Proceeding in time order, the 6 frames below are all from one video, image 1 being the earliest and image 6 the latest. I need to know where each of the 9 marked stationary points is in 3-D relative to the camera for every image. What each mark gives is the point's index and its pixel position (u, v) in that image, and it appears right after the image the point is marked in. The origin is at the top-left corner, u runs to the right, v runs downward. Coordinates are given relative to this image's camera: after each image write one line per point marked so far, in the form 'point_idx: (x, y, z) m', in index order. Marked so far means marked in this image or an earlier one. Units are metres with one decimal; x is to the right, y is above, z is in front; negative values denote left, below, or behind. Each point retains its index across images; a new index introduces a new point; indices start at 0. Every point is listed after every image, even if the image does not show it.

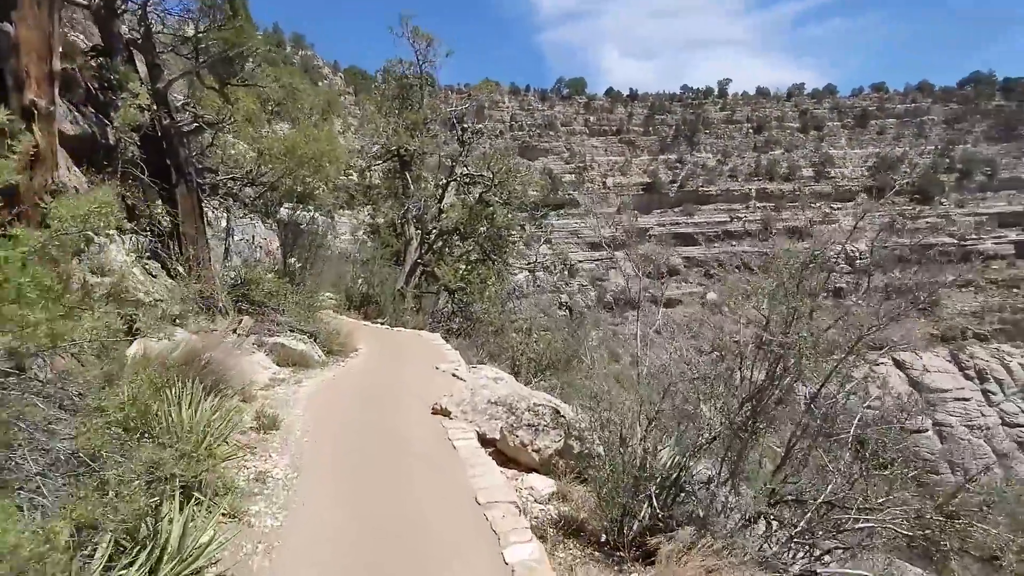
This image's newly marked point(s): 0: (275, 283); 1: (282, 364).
0: (-2.8, 0.0, +7.8) m
1: (-2.3, -0.8, +6.5) m
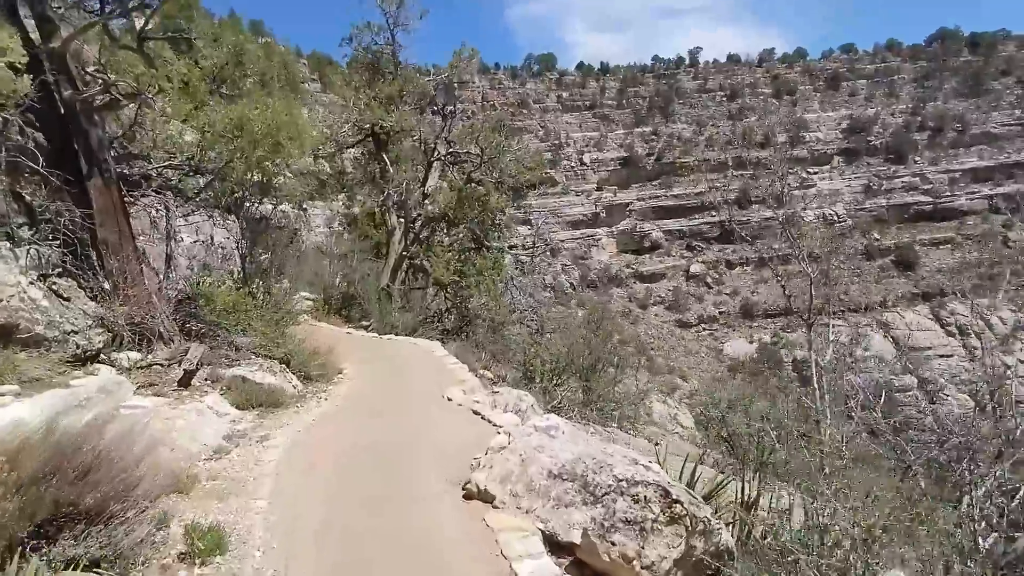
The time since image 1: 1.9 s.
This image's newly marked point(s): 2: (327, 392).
0: (-2.7, -0.1, +6.2) m
1: (-2.1, -0.9, +5.0) m
2: (-1.7, -1.0, +6.0) m
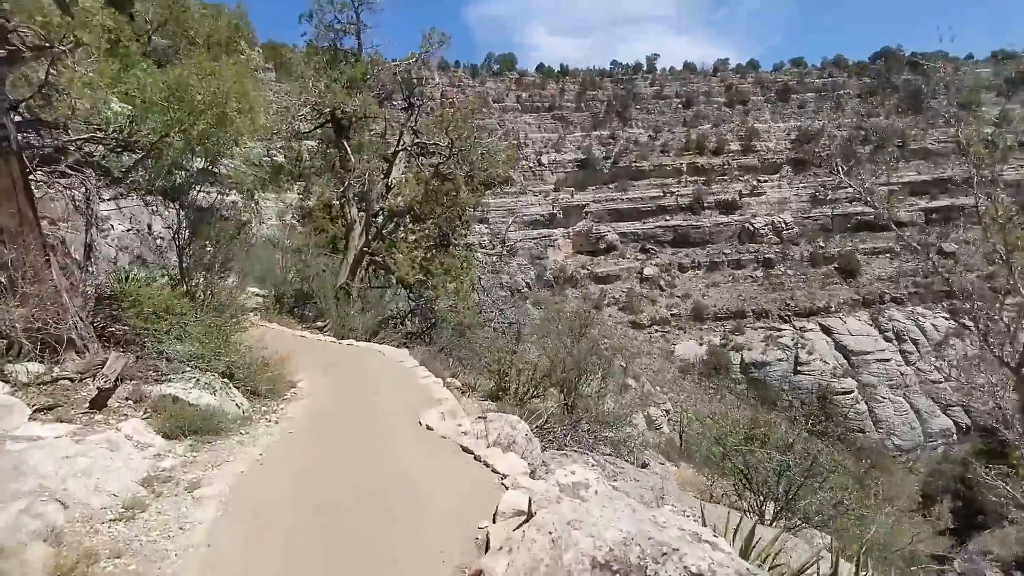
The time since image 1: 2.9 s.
0: (-2.8, -0.1, +5.2) m
1: (-2.1, -0.9, +4.0) m
2: (-1.8, -1.0, +5.1) m
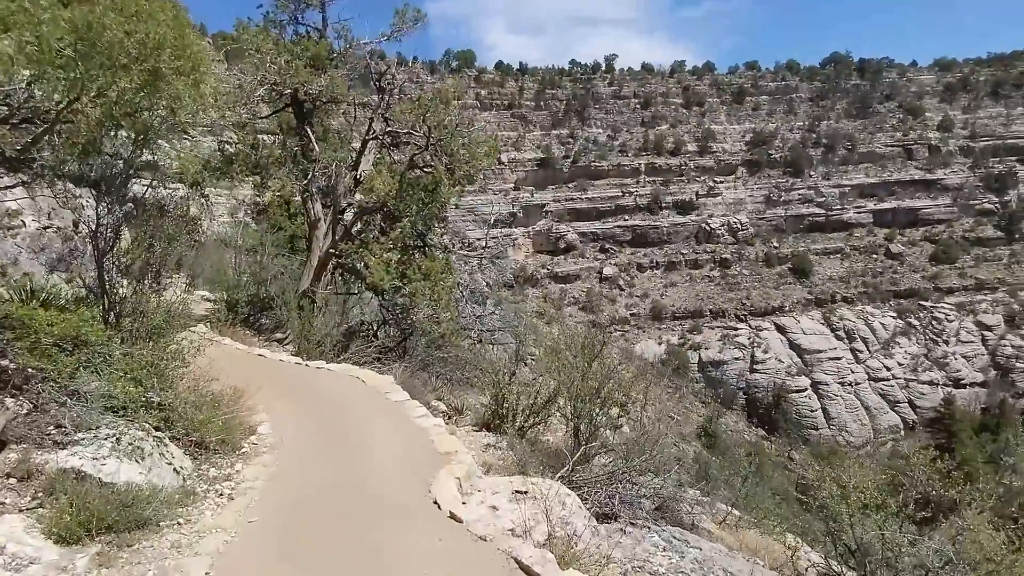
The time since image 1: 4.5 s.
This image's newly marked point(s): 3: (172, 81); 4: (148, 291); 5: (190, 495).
0: (-2.6, -0.2, +3.9) m
1: (-1.8, -1.0, +2.7) m
2: (-1.6, -1.1, +3.8) m
3: (-2.5, +1.5, +4.7) m
4: (-2.8, 0.0, +5.0) m
5: (-1.7, -1.1, +3.4) m
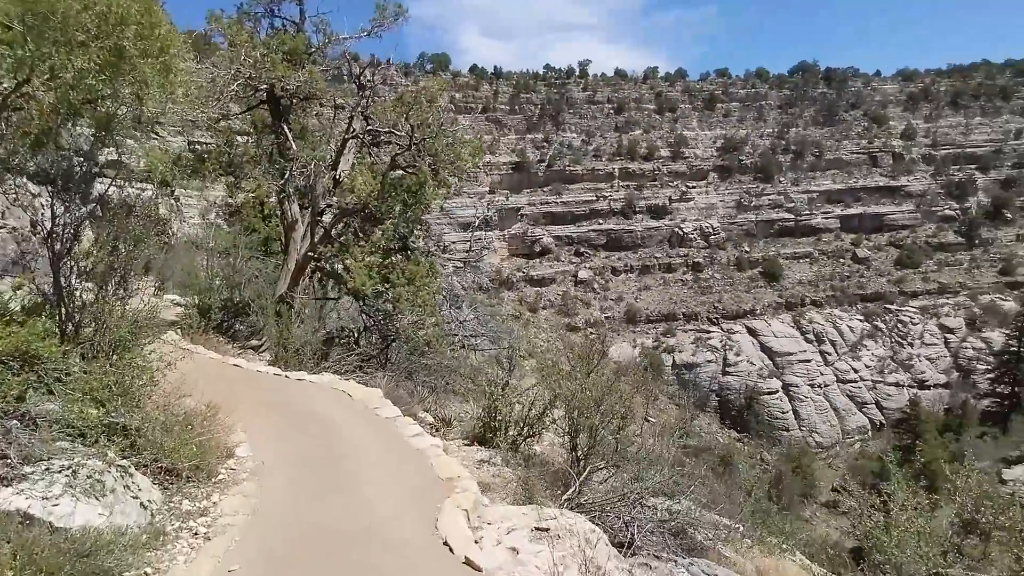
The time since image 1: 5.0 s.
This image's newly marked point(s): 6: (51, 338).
0: (-2.5, -0.2, +3.4) m
1: (-1.7, -1.1, +2.3) m
2: (-1.5, -1.2, +3.3) m
3: (-2.4, +1.5, +4.3) m
4: (-2.8, -0.1, +4.5) m
5: (-1.6, -1.1, +3.0) m
6: (-2.8, -0.2, +4.1) m
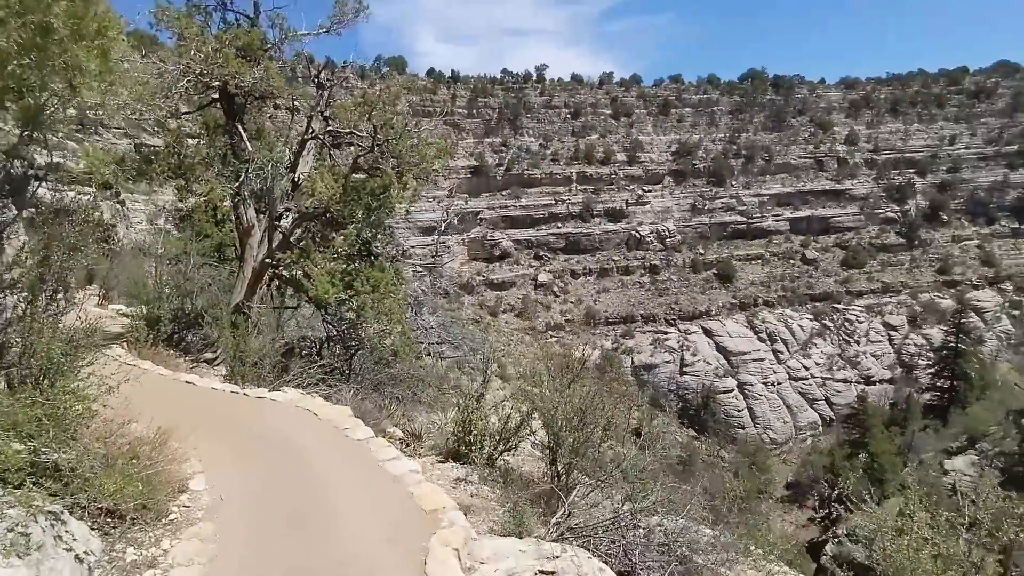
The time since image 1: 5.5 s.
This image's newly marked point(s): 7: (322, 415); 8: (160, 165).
0: (-2.6, -0.3, +3.0) m
1: (-1.7, -1.1, +1.9) m
2: (-1.6, -1.2, +2.9) m
3: (-2.5, +1.4, +3.8) m
4: (-2.9, -0.2, +4.0) m
5: (-1.6, -1.2, +2.5) m
6: (-2.9, -0.3, +3.6) m
7: (-1.5, -1.0, +5.2) m
8: (-5.3, +1.9, +9.9) m
